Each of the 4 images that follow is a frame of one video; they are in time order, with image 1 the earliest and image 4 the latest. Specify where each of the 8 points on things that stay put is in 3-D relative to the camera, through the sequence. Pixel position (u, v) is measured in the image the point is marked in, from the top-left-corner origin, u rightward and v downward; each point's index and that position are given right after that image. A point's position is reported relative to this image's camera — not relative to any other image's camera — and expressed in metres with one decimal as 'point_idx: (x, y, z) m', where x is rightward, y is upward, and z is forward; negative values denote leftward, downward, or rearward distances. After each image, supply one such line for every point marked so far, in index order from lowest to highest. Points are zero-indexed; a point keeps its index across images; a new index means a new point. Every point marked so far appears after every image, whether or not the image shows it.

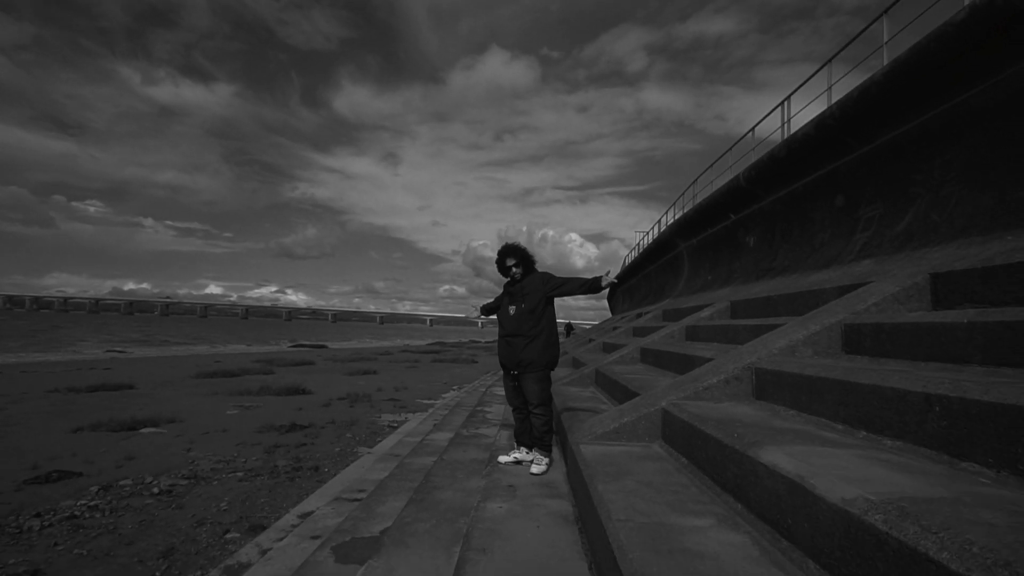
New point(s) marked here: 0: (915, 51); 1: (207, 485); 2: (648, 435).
0: (+2.7, +1.6, +3.8) m
1: (-3.3, -2.1, +6.0) m
2: (+0.7, -0.8, +3.0) m
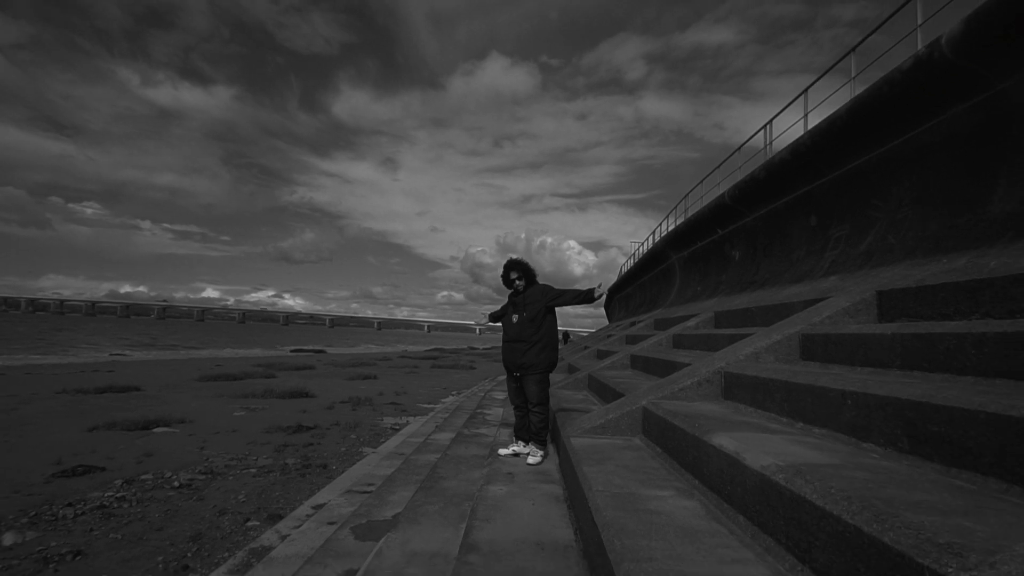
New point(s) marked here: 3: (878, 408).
0: (+2.7, +1.5, +4.3) m
1: (-3.3, -2.2, +6.4) m
2: (+0.7, -0.9, +3.4) m
3: (+1.2, -0.4, +1.9) m
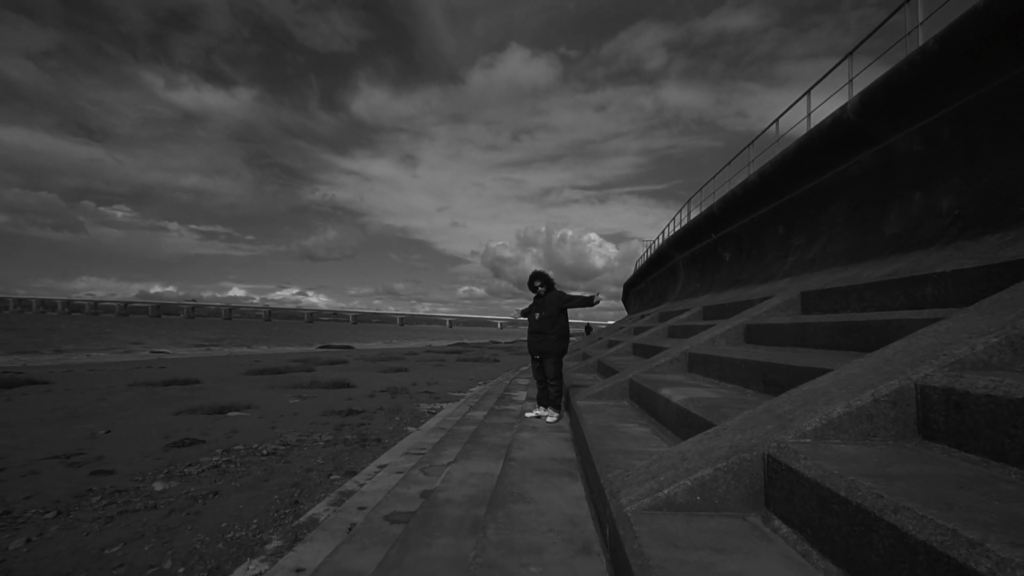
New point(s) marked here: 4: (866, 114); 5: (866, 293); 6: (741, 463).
0: (+2.9, +1.5, +5.4) m
1: (-3.0, -2.3, +7.9) m
2: (+0.9, -0.9, +4.7) m
3: (+1.4, -0.5, +3.2) m
4: (+2.9, +1.4, +4.6) m
5: (+2.3, 0.0, +3.7) m
6: (+0.7, -0.6, +1.8) m
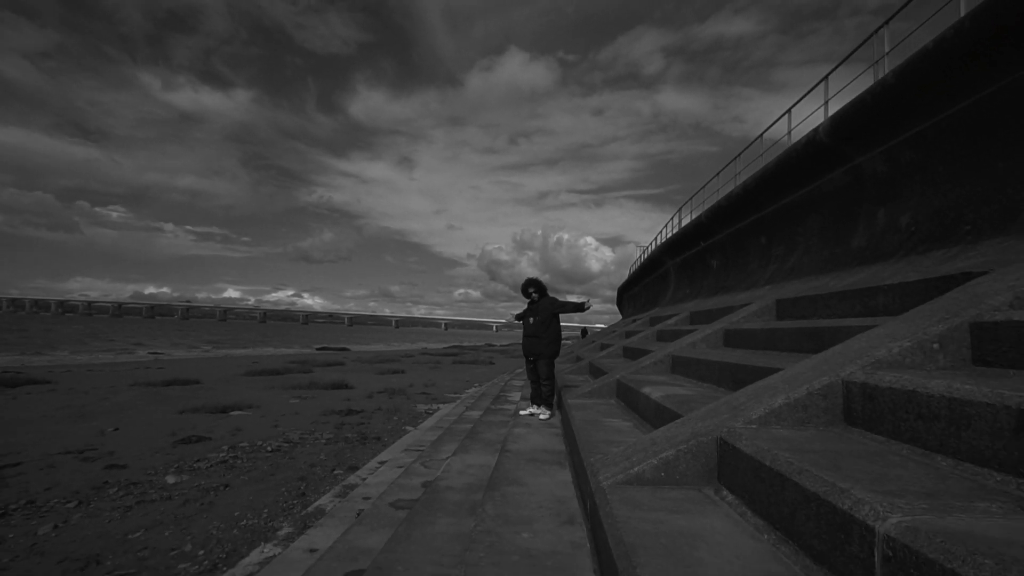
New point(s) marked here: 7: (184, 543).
0: (+2.9, +1.4, +5.8) m
1: (-3.0, -2.3, +8.2) m
2: (+0.9, -1.0, +5.0) m
3: (+1.3, -0.5, +3.5) m
4: (+2.9, +1.3, +5.0) m
5: (+2.3, -0.1, +4.0) m
6: (+0.7, -0.6, +2.1) m
7: (-2.5, -2.0, +4.3) m
